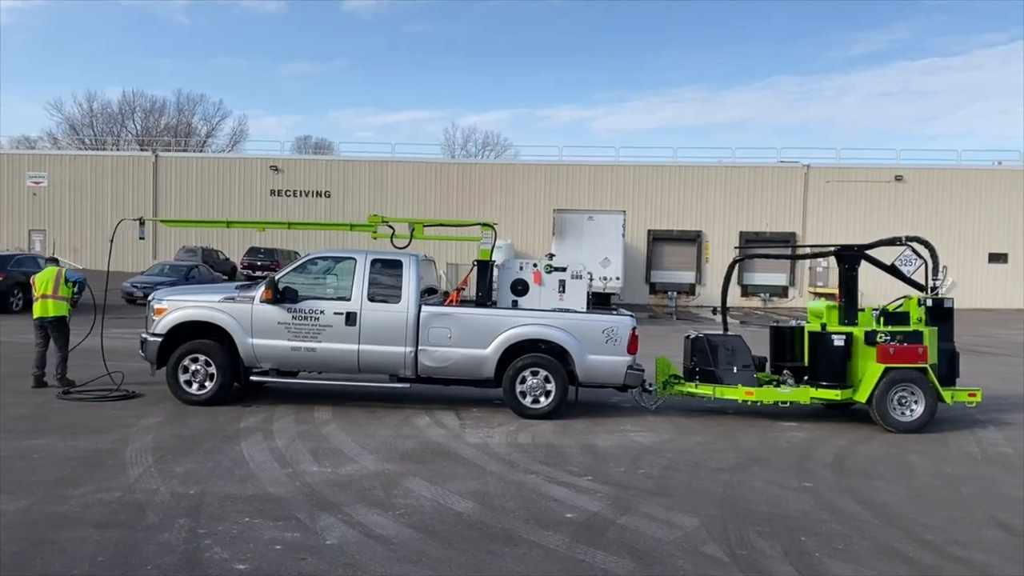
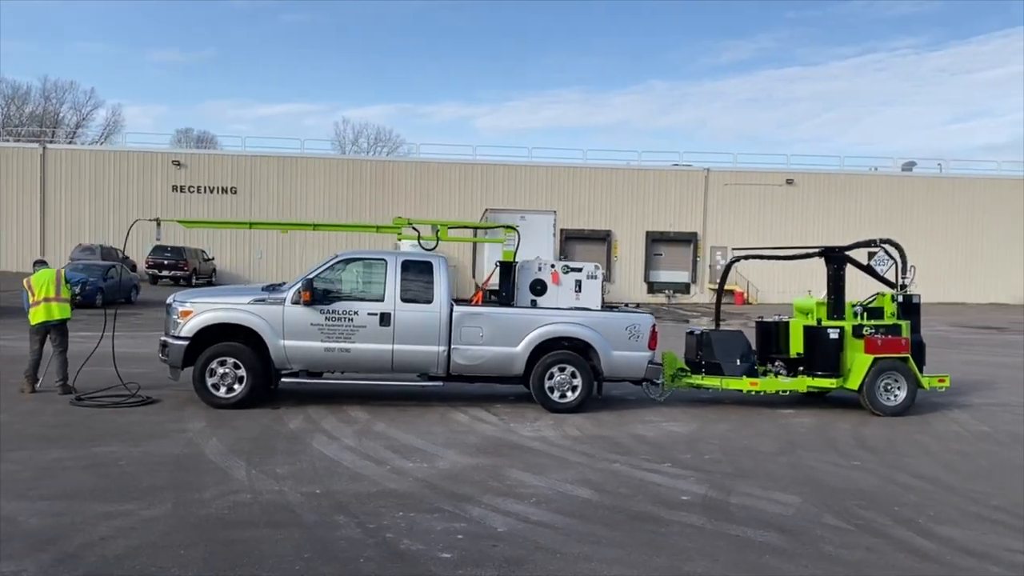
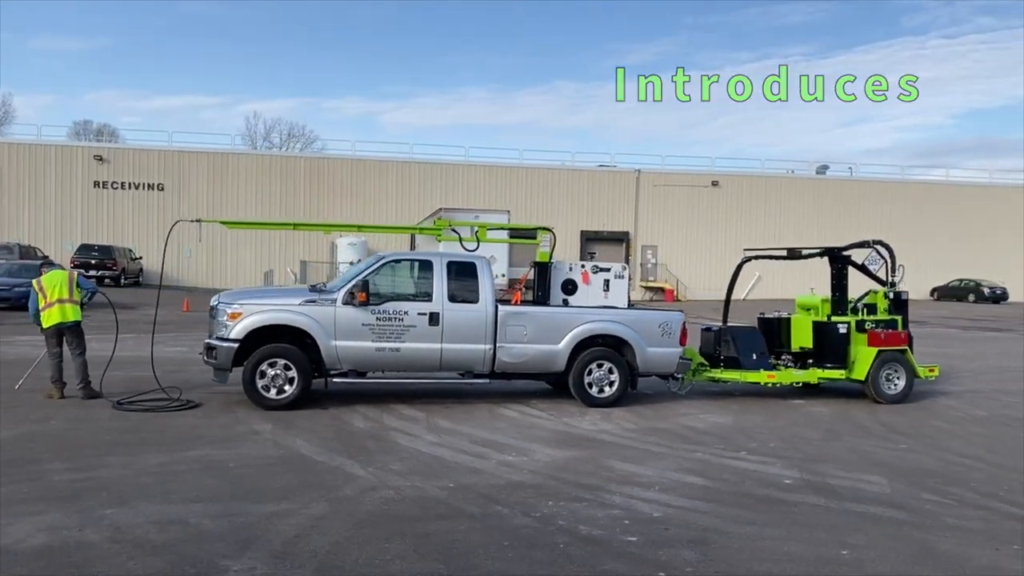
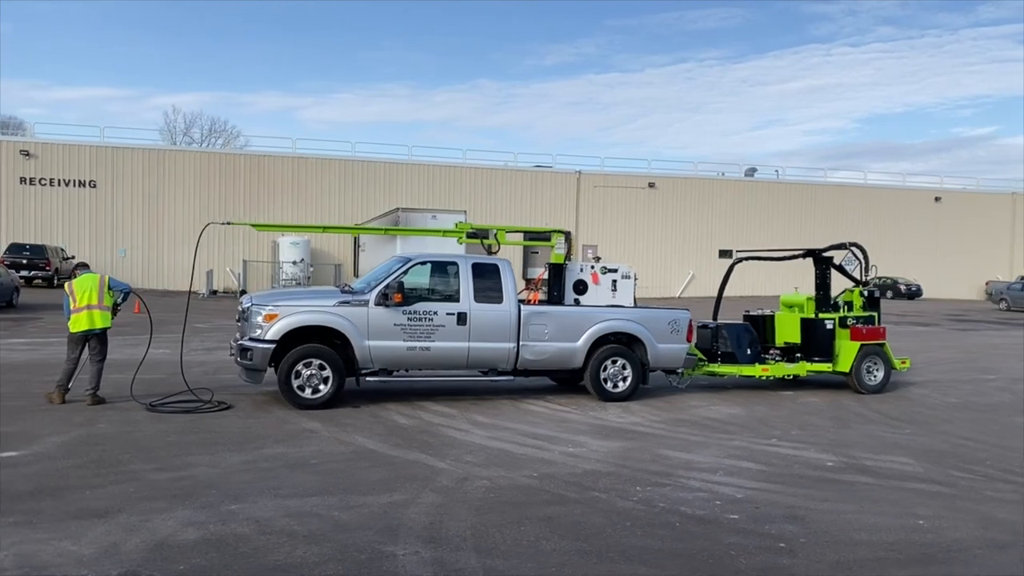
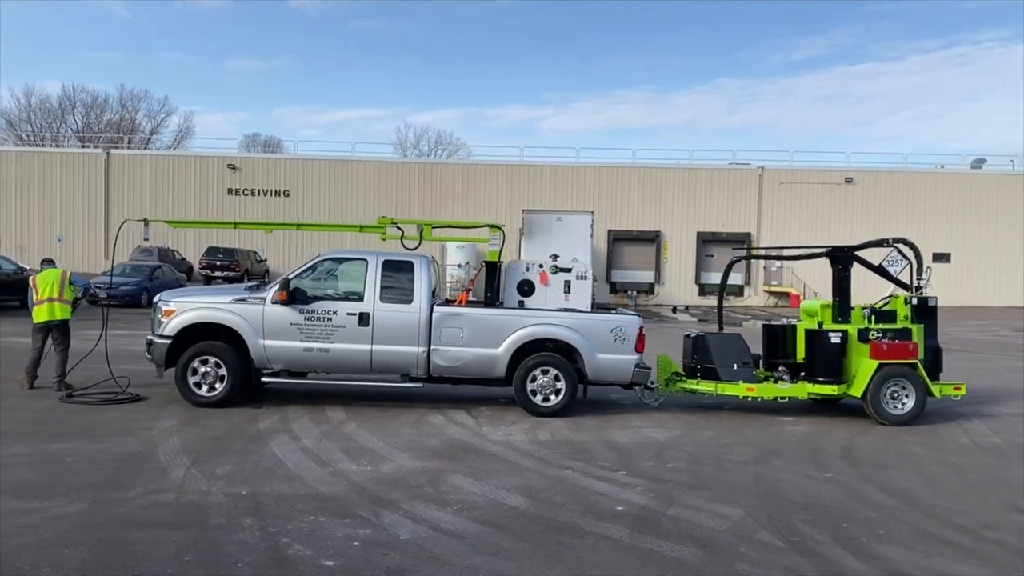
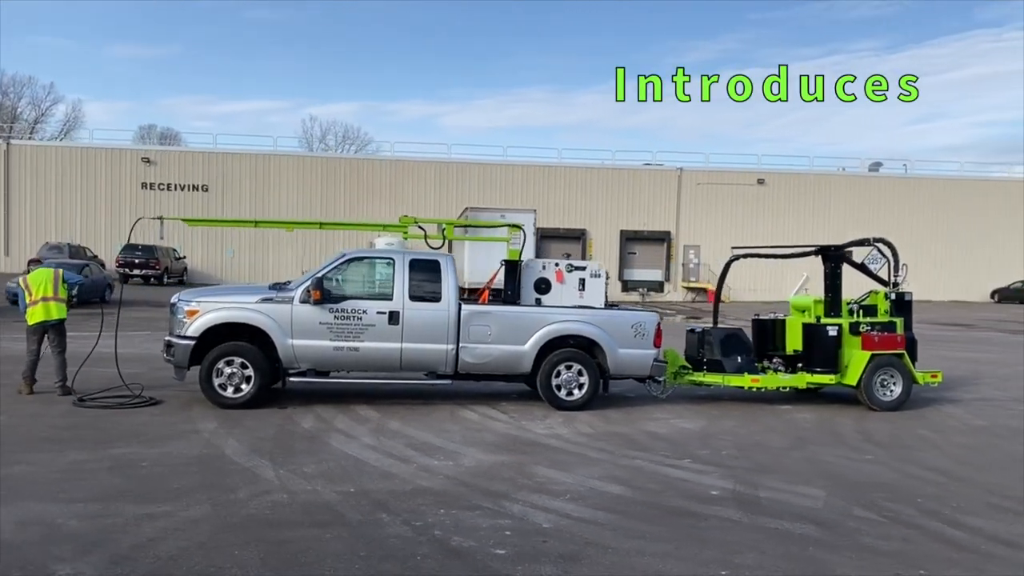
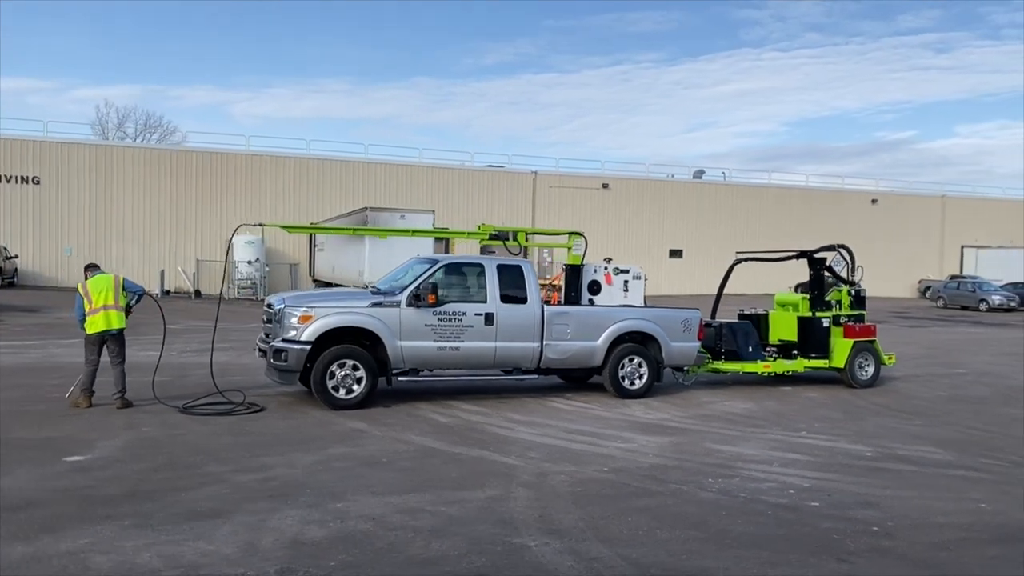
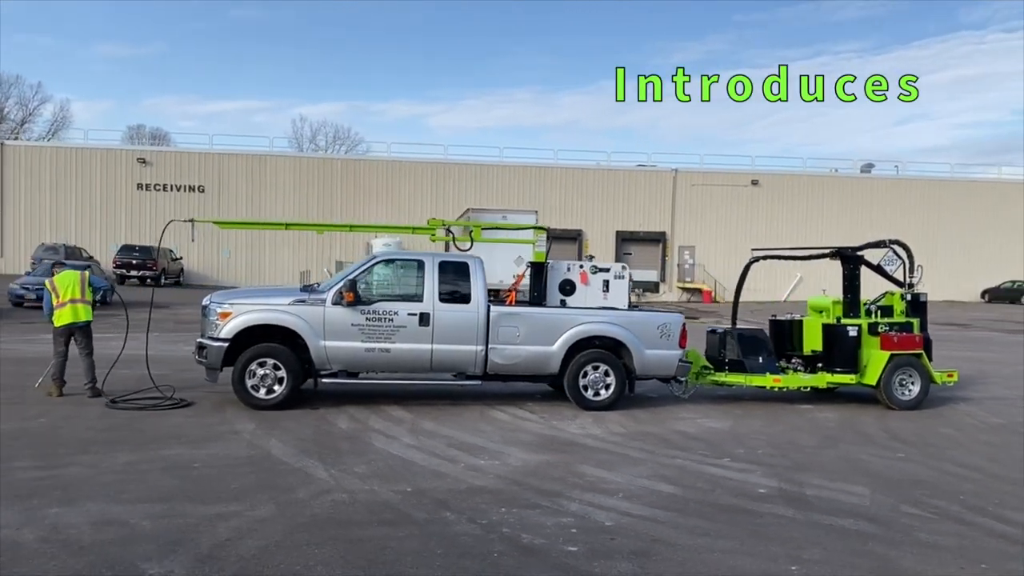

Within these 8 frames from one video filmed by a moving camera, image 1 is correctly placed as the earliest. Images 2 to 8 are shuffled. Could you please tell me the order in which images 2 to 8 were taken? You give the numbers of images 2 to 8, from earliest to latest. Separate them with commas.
5, 2, 6, 8, 3, 4, 7
